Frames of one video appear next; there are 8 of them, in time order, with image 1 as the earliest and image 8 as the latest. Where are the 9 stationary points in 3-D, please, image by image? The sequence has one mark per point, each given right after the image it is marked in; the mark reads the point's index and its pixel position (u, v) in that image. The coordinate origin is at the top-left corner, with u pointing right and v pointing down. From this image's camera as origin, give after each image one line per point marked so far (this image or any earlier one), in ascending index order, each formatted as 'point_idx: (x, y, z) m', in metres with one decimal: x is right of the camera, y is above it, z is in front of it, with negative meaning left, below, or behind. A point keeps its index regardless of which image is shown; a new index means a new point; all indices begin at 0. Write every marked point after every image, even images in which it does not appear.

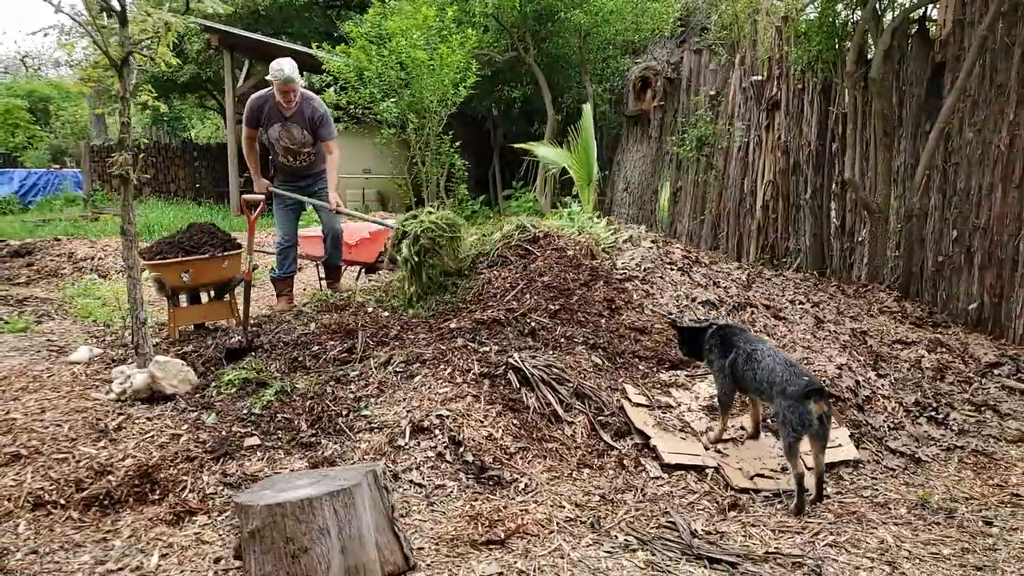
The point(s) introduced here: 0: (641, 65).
0: (+1.6, +2.9, +10.1) m
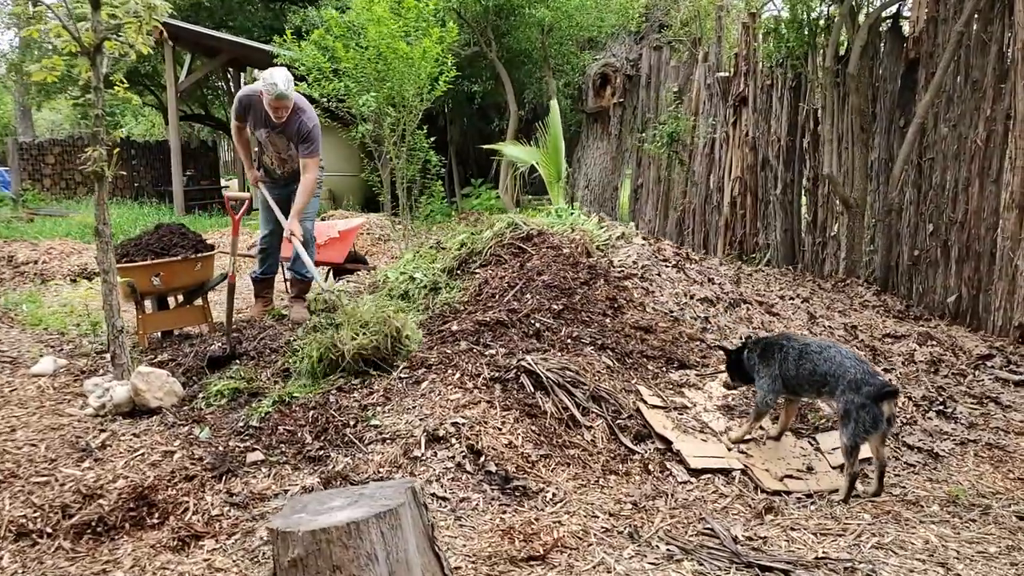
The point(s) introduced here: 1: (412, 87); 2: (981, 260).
0: (+1.1, +2.9, +10.1) m
1: (-0.7, +1.5, +5.7) m
2: (+2.9, +0.2, +4.8) m
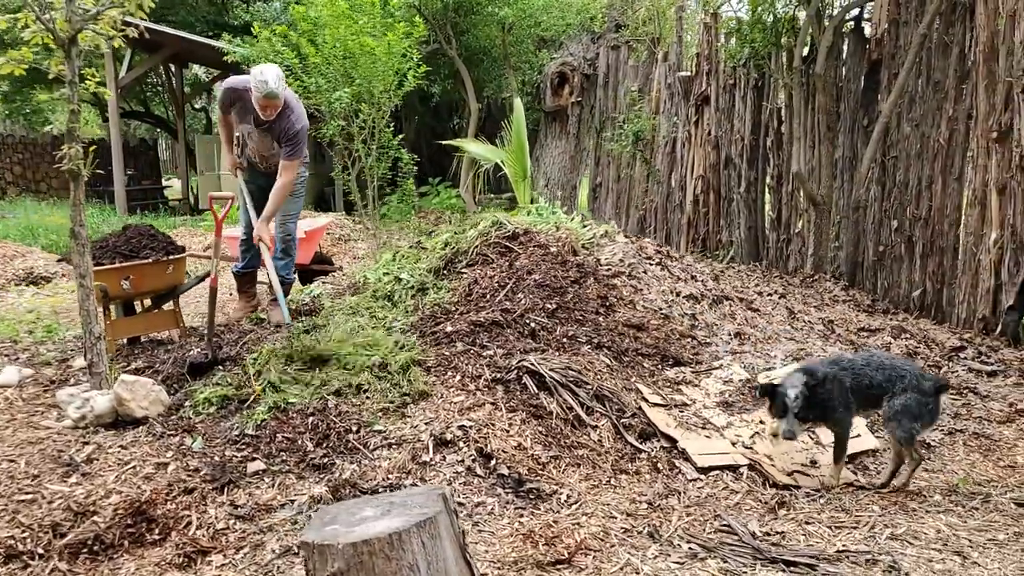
0: (+0.6, +3.0, +10.1) m
1: (-0.9, +1.5, +5.6) m
2: (+2.8, +0.2, +5.0) m
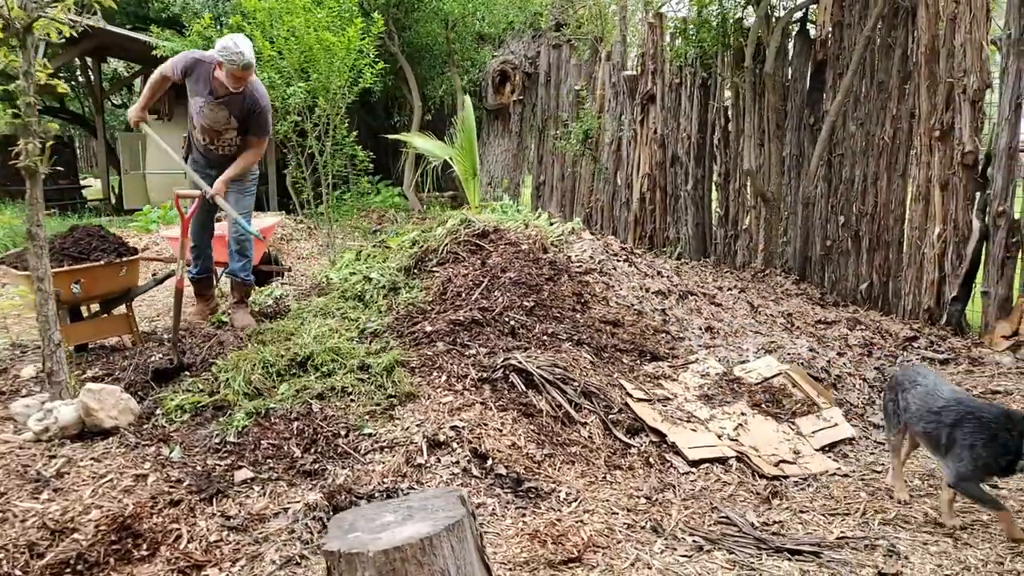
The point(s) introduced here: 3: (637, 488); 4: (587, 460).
0: (-0.2, +3.0, +10.1) m
1: (-1.2, +1.5, +5.5) m
2: (+2.5, +0.3, +5.2) m
3: (+0.4, -0.7, +2.6) m
4: (+0.3, -0.6, +2.7) m
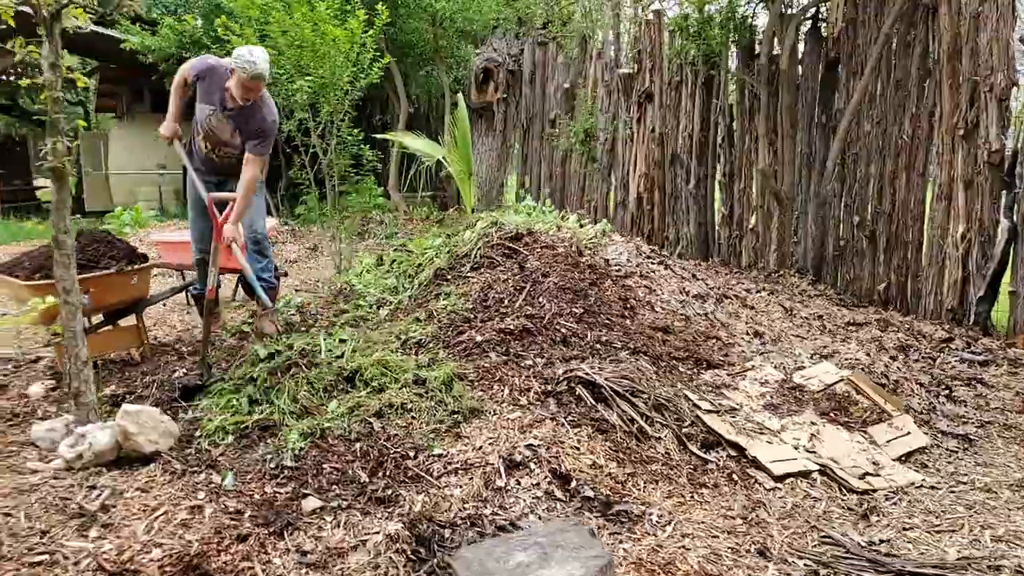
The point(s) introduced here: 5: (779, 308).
0: (-0.3, +3.0, +9.9) m
1: (-1.2, +1.4, +5.3) m
2: (+2.6, +0.3, +5.2) m
3: (+0.7, -0.7, +2.4) m
4: (+0.5, -0.6, +2.5) m
5: (+1.5, -0.1, +4.4) m
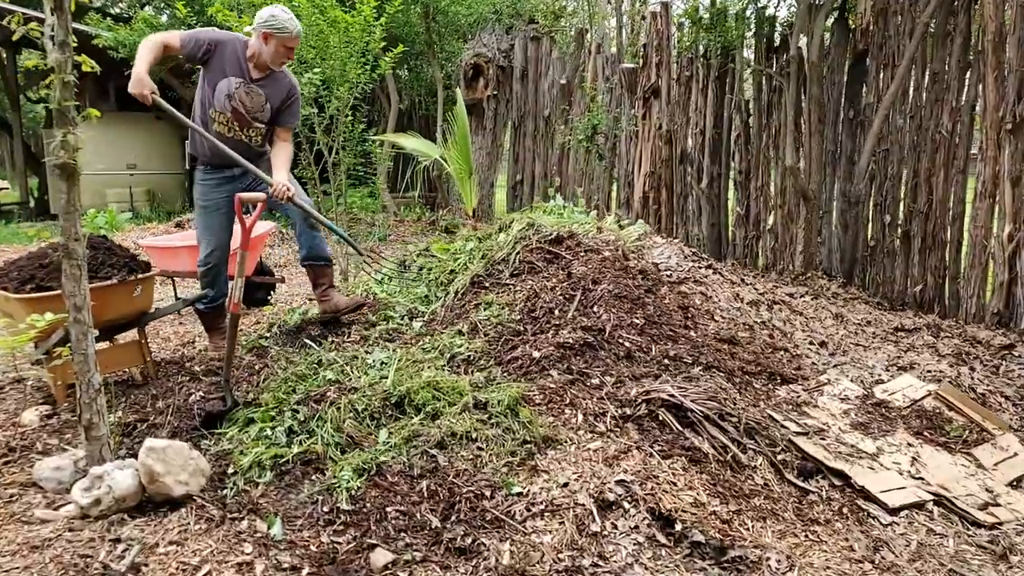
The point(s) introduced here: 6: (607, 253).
0: (-0.4, +2.9, +9.6) m
1: (-1.0, +1.4, +4.9) m
2: (+2.8, +0.2, +4.9) m
3: (+0.9, -0.7, +2.1) m
4: (+0.8, -0.6, +2.2) m
5: (+1.7, -0.1, +4.1) m
6: (+0.4, +0.2, +3.5) m
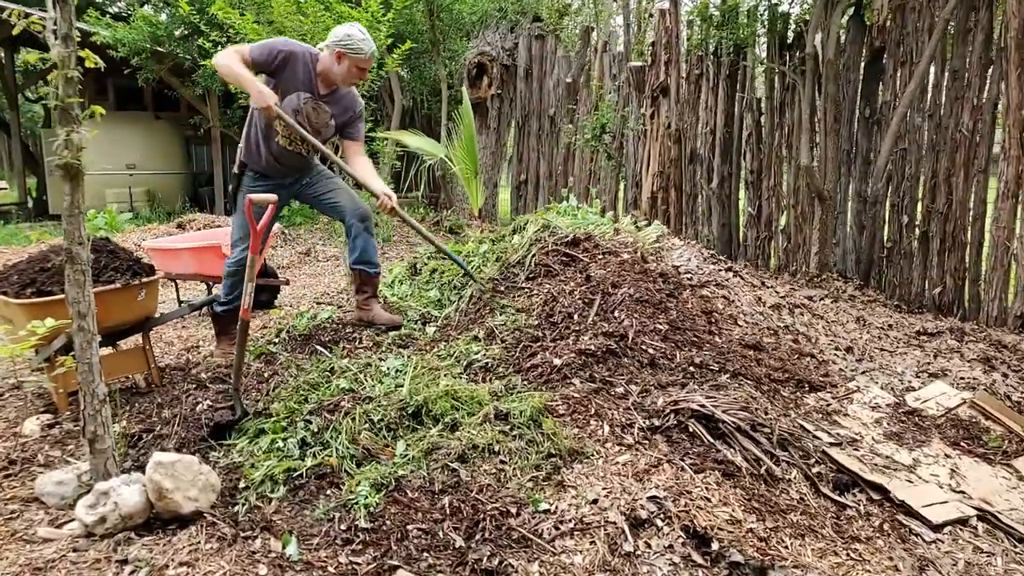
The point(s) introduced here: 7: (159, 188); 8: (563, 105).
0: (-0.4, +2.9, +9.5) m
1: (-1.0, +1.4, +4.8) m
2: (+2.8, +0.2, +4.8) m
3: (+1.0, -0.7, +2.0) m
4: (+0.8, -0.7, +2.1) m
5: (+1.7, -0.2, +4.0) m
6: (+0.5, +0.1, +3.4) m
7: (-5.0, +1.4, +11.1) m
8: (+0.5, +1.8, +7.6) m
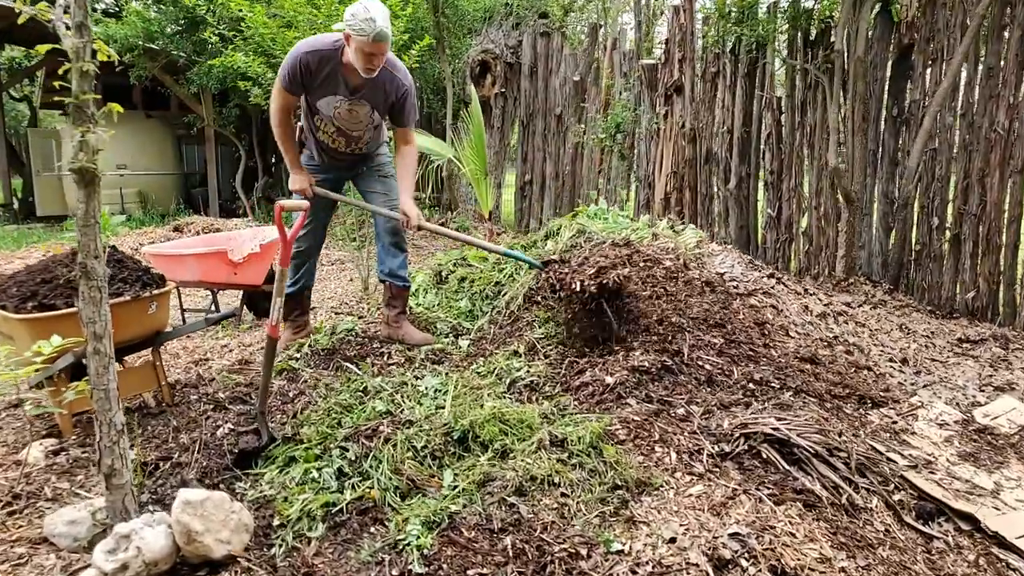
0: (-0.3, +2.9, +9.2) m
1: (-0.9, +1.3, +4.6) m
2: (+2.9, +0.2, +4.7) m
3: (+1.2, -0.8, +1.8) m
4: (+1.0, -0.7, +1.9) m
5: (+1.9, -0.2, +3.8) m
6: (+0.6, +0.1, +3.2) m
7: (-5.0, +1.4, +10.8) m
8: (+0.6, +1.7, +7.4) m
